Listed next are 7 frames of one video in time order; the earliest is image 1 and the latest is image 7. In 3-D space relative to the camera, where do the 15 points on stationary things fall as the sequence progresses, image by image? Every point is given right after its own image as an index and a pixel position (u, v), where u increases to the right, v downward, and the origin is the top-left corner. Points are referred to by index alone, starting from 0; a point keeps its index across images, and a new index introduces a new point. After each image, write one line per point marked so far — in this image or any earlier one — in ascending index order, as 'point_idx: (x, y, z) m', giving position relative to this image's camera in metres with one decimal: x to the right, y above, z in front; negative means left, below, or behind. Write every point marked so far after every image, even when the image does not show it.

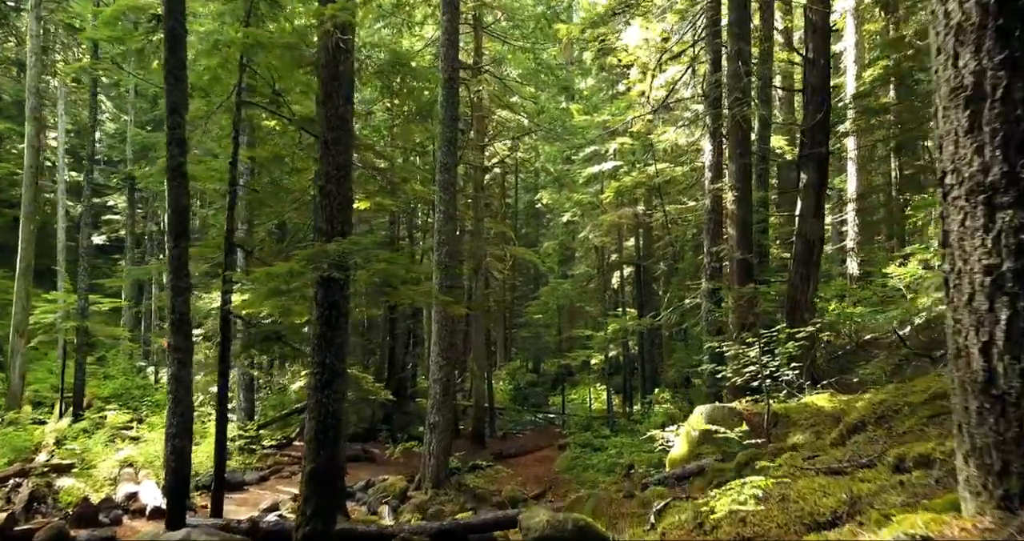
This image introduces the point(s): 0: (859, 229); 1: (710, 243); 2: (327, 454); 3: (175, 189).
0: (+8.9, +1.1, +18.8) m
1: (+3.3, +0.4, +12.1) m
2: (-1.6, -1.5, +6.2) m
3: (-3.5, +0.8, +7.6) m
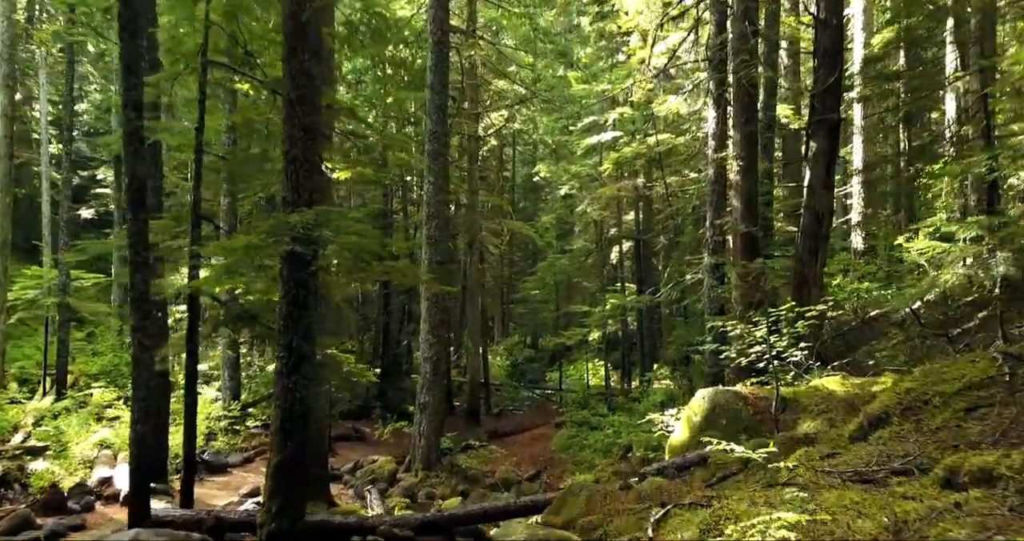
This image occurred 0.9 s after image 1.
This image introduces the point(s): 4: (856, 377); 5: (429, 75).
0: (+8.8, +1.7, +18.2) m
1: (+3.1, +0.8, +11.5) m
2: (-1.7, -1.3, +5.7) m
3: (-3.6, +1.1, +7.0) m
4: (+3.5, -1.1, +7.5) m
5: (-1.5, +3.6, +13.4) m
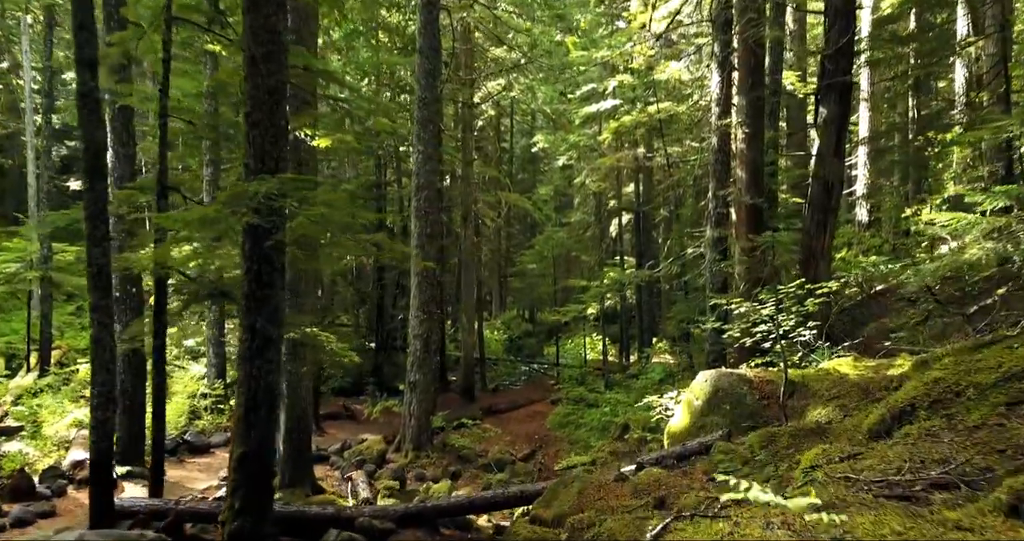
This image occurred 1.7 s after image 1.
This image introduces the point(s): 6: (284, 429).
0: (+8.6, +2.3, +17.6) m
1: (+3.0, +1.2, +10.9) m
2: (-1.8, -1.2, +5.2) m
3: (-3.7, +1.3, +6.4) m
4: (+3.4, -0.9, +7.1) m
5: (-1.6, +4.0, +12.7) m
6: (-2.9, -2.0, +9.4) m
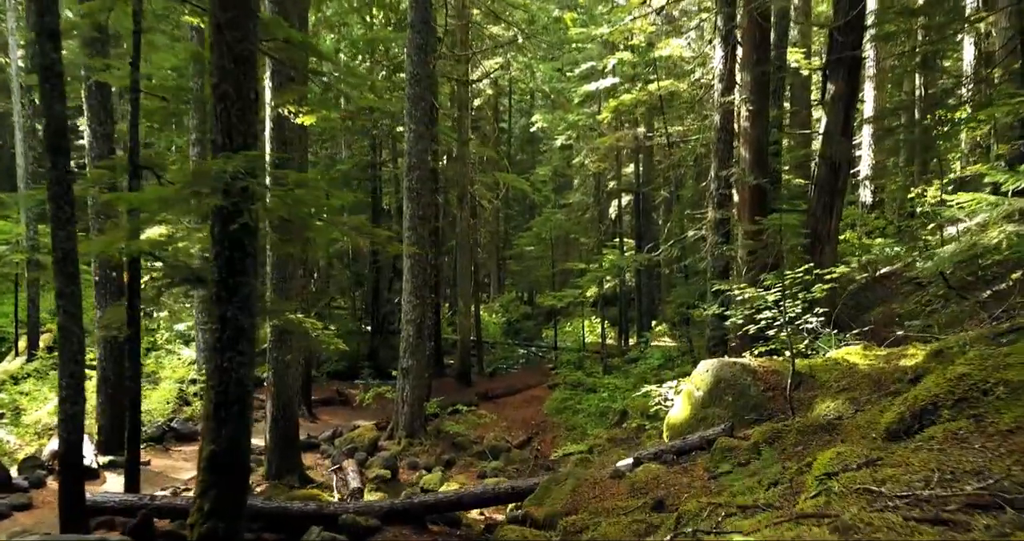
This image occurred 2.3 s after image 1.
0: (+8.6, +2.8, +17.2) m
1: (+3.0, +1.5, +10.6) m
2: (-1.9, -1.1, +4.9) m
3: (-3.8, +1.4, +6.1) m
4: (+3.3, -0.7, +6.7) m
5: (-1.7, +4.3, +12.3) m
6: (-3.0, -1.8, +9.1) m
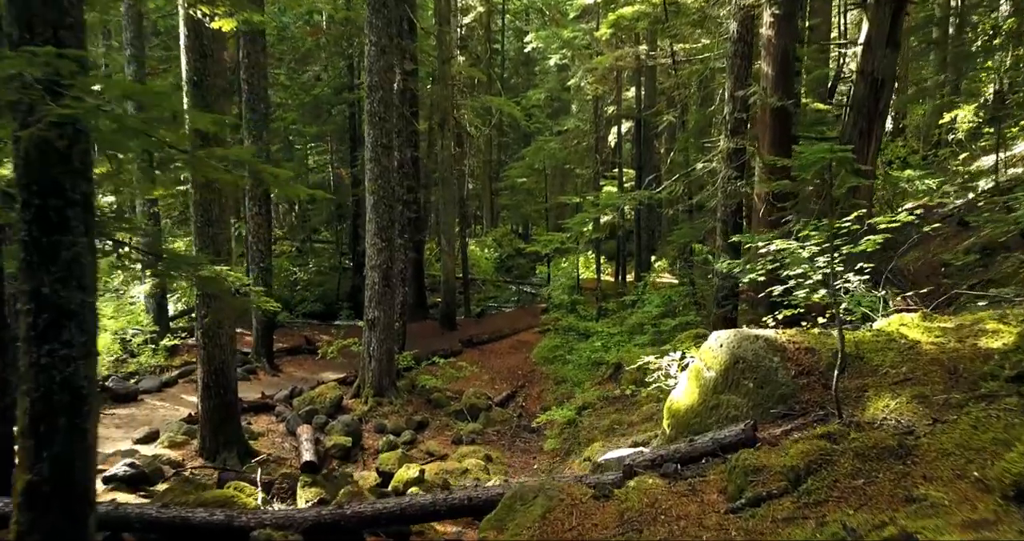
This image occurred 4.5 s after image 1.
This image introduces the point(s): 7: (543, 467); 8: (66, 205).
0: (+8.3, +4.1, +15.4) m
1: (+2.7, +2.2, +8.9) m
2: (-2.1, -0.9, +3.5) m
3: (-4.1, +1.8, +4.4) m
4: (+3.1, -0.3, +5.3) m
5: (-2.0, +5.2, +10.3) m
6: (-3.3, -1.2, +7.8) m
7: (+0.4, -2.3, +8.6) m
8: (-2.1, +0.3, +3.4) m
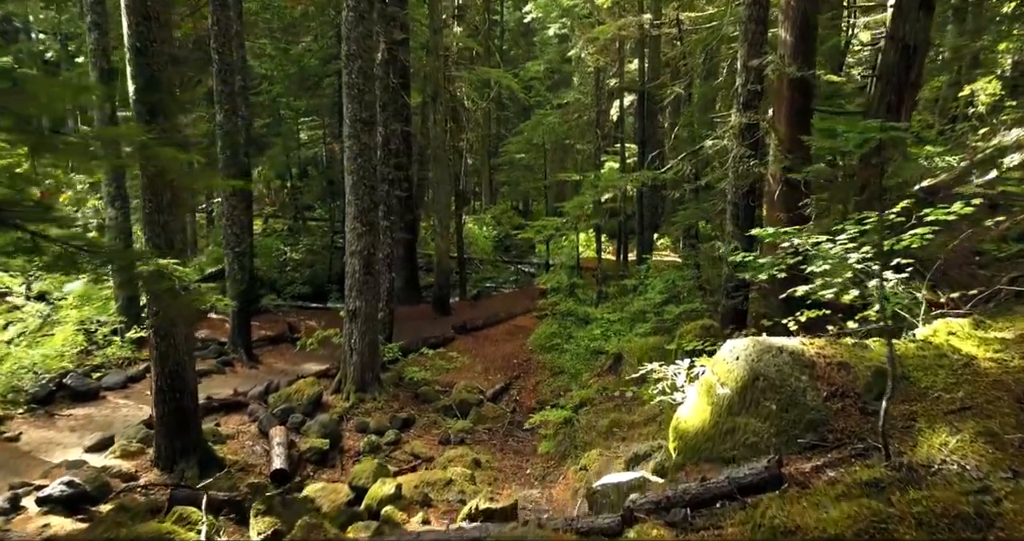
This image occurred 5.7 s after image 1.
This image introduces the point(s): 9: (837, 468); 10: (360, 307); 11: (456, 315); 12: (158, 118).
0: (+8.2, +4.5, +14.4) m
1: (+2.6, +2.3, +8.0) m
2: (-2.3, -0.9, +2.7) m
3: (-4.2, +1.7, +3.6) m
4: (+2.9, -0.3, +4.5) m
5: (-2.1, +5.4, +9.3) m
6: (-3.4, -1.1, +7.0) m
7: (+0.3, -2.2, +7.9) m
8: (-2.2, +0.2, +2.6) m
9: (+1.6, -1.0, +3.6) m
10: (-2.0, -0.5, +9.8) m
11: (-1.3, -1.0, +16.3) m
12: (-3.2, +1.4, +6.6) m
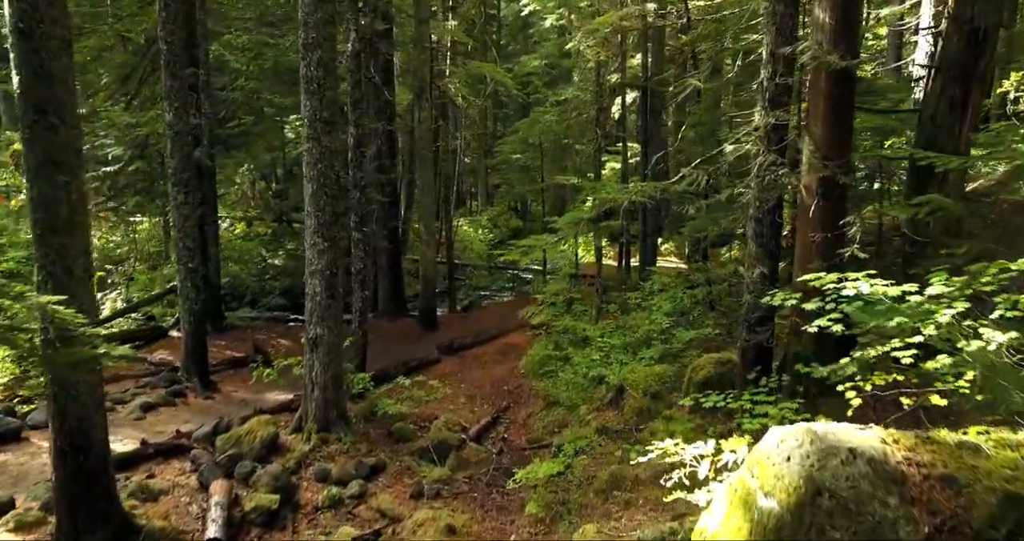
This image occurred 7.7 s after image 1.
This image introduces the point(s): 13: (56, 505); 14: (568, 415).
0: (+8.0, +4.2, +13.1) m
1: (+2.4, +2.1, +6.7) m
2: (-2.4, -1.2, +1.4) m
3: (-4.4, +1.4, +2.3) m
4: (+2.8, -0.6, +3.2) m
5: (-2.2, +5.1, +8.0) m
6: (-3.6, -1.4, +5.7) m
7: (+0.1, -2.4, +6.6) m
8: (-2.4, 0.0, +1.3) m
9: (+1.4, -1.2, +2.3) m
10: (-2.2, -0.7, +8.5) m
11: (-1.4, -1.2, +15.1) m
12: (-3.3, +1.1, +5.3) m
13: (-3.6, -1.9, +5.9) m
14: (+0.8, -1.8, +9.6) m
